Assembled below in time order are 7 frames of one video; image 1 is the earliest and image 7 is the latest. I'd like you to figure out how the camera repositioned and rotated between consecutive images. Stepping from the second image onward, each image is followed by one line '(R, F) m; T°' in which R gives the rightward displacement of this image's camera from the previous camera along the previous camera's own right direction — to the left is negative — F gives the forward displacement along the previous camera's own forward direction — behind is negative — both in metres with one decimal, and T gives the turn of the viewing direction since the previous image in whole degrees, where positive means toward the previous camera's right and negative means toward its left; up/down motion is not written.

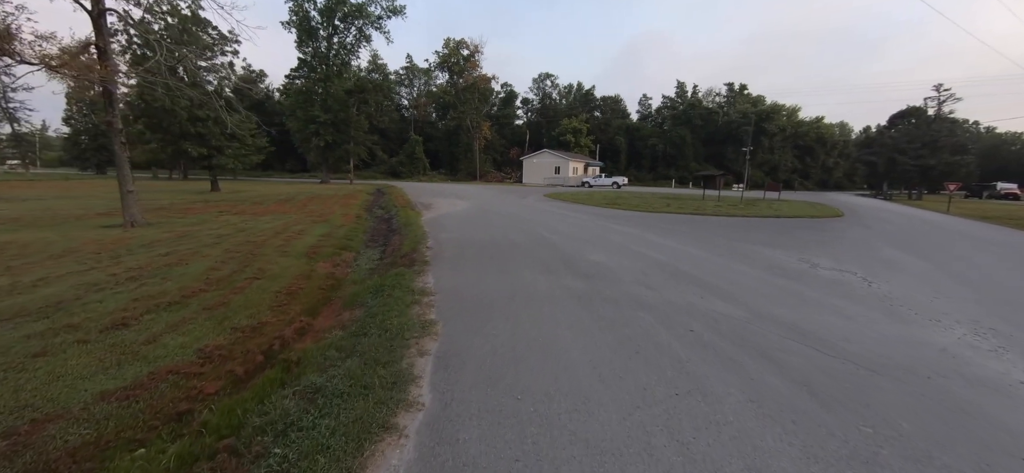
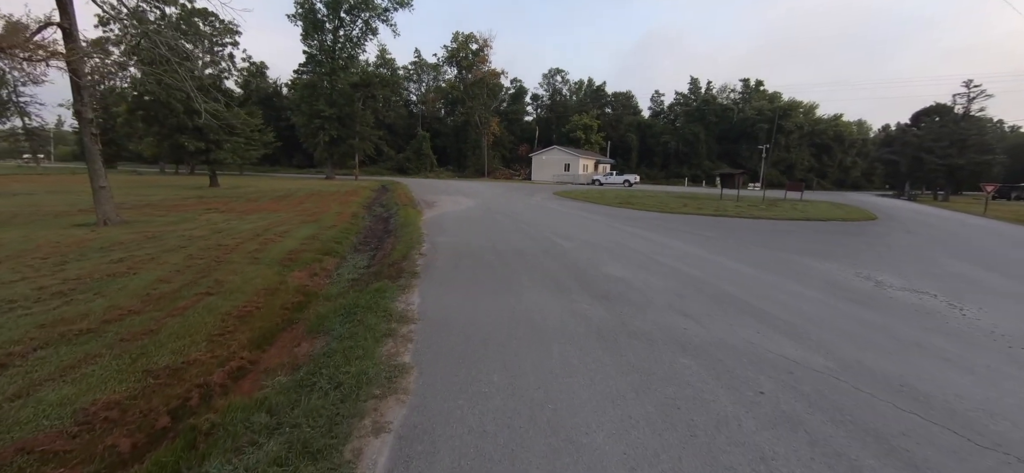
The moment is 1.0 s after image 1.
(+0.1, +1.2) m; -1°
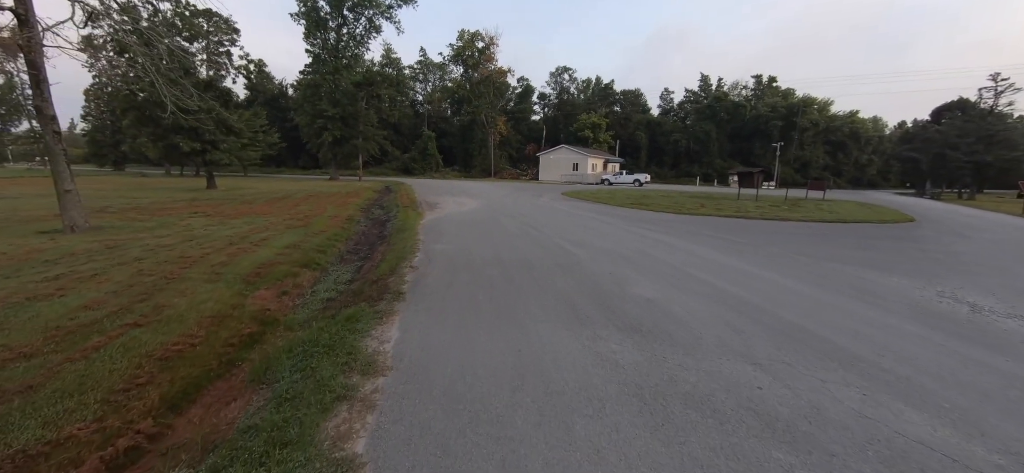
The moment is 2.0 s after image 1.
(0.0, +1.2) m; -1°
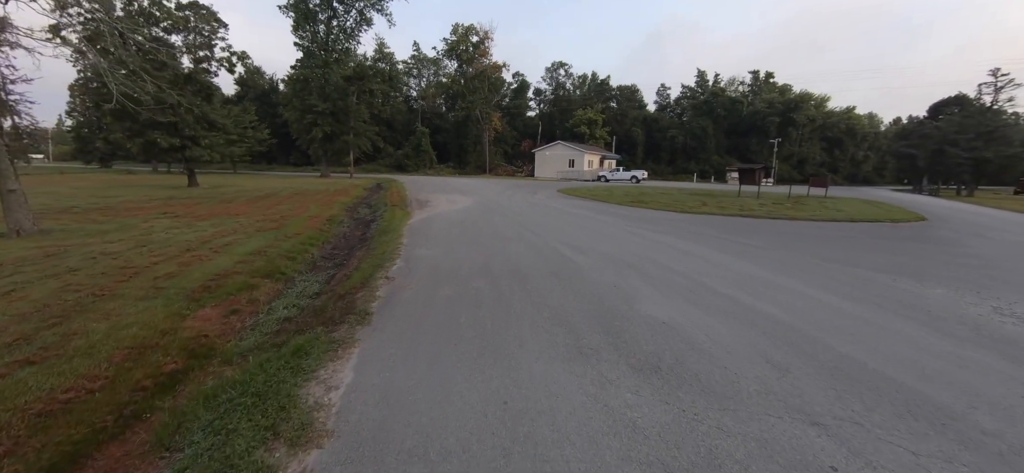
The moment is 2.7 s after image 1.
(+0.1, +0.9) m; +1°
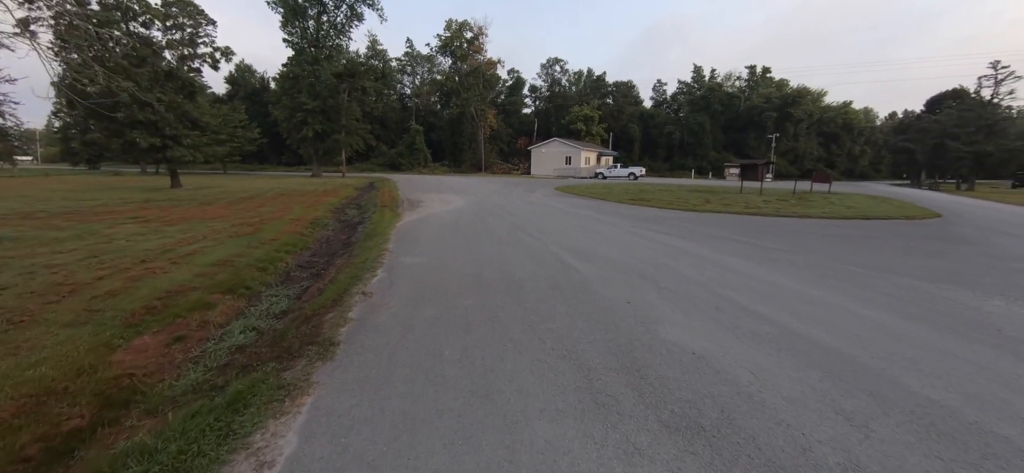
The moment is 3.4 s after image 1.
(0.0, +0.8) m; 0°
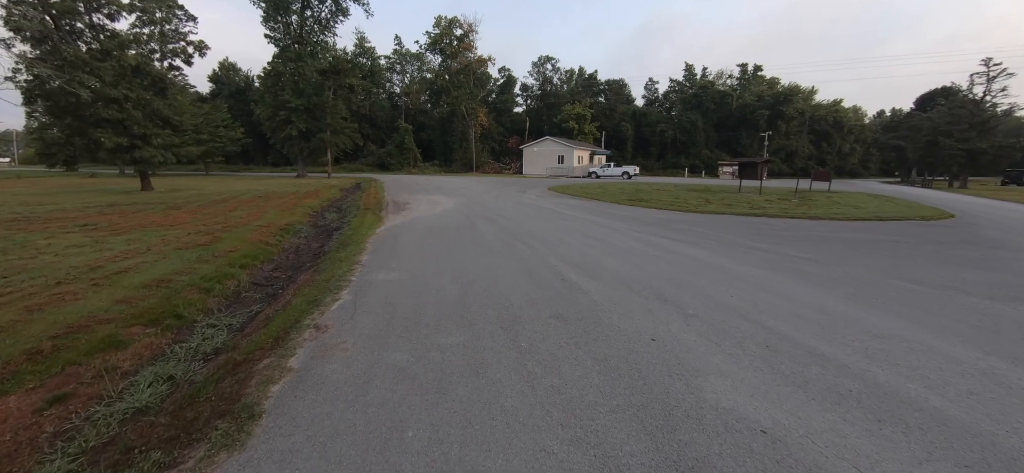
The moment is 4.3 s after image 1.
(0.0, +1.1) m; +1°
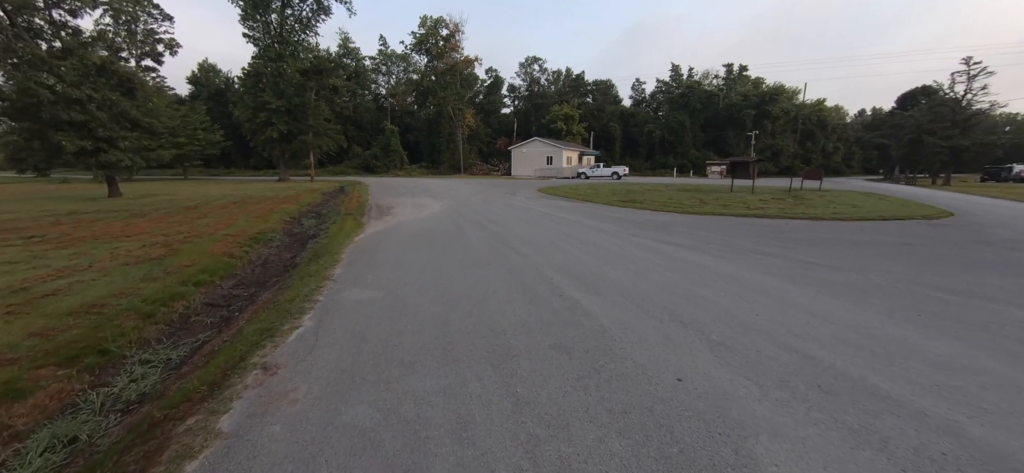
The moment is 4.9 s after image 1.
(0.0, +0.7) m; +1°
